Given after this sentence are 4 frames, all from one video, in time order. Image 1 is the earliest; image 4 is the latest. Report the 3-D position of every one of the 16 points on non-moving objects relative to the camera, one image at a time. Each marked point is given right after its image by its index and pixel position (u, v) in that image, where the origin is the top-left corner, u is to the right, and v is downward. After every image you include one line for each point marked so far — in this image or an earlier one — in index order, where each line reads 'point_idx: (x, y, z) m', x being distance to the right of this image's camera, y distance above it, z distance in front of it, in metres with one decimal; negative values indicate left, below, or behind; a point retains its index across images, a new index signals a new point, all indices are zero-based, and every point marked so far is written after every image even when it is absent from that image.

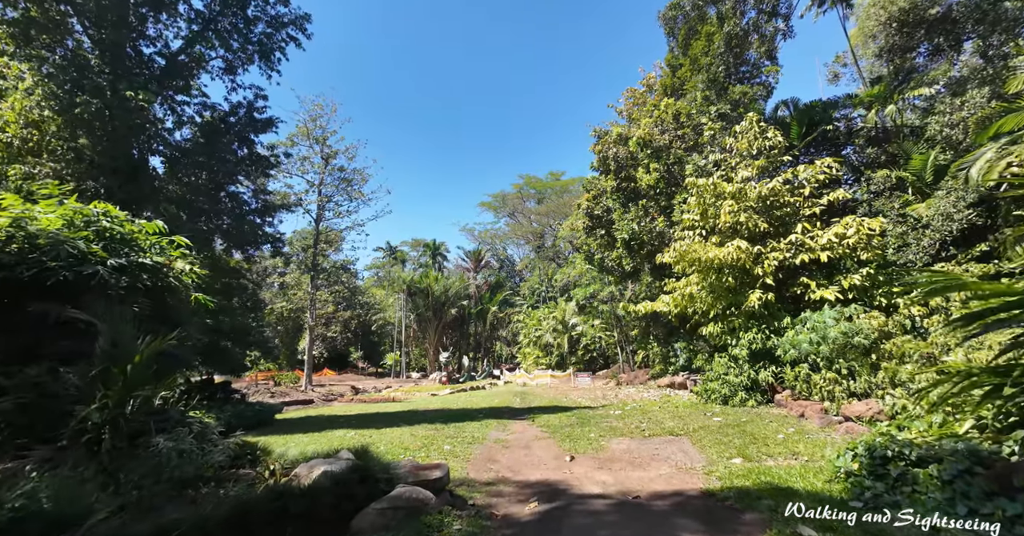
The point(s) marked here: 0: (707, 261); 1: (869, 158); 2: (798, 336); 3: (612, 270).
0: (+4.2, +0.2, +10.6) m
1: (+8.5, +2.6, +11.6) m
2: (+5.0, -1.2, +8.7) m
3: (+3.3, -0.1, +16.4) m
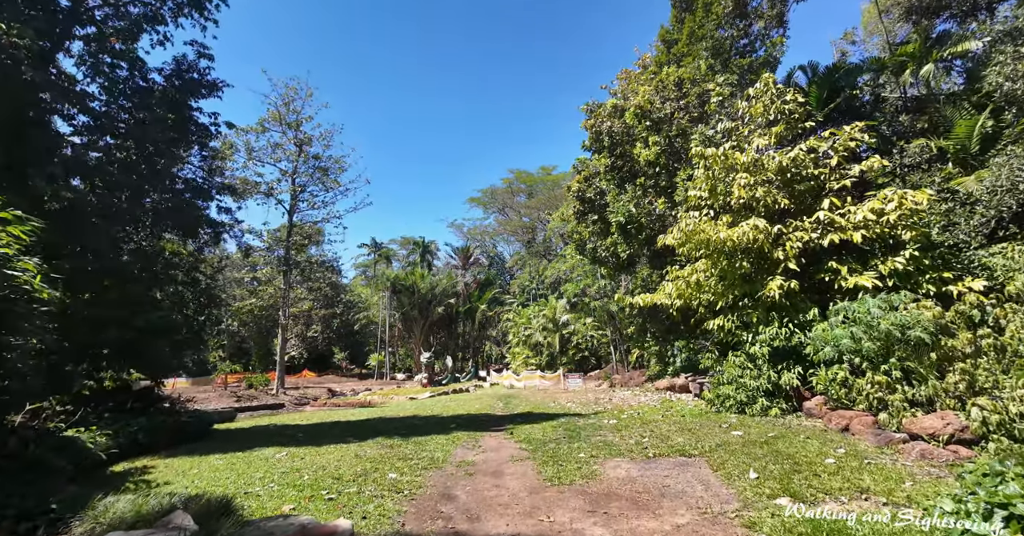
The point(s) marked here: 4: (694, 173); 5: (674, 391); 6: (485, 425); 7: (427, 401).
0: (+3.7, +0.5, +8.9) m
1: (+8.0, +2.9, +10.1) m
2: (+4.6, -0.9, +7.1) m
3: (+2.7, +0.2, +14.8) m
4: (+4.1, +2.1, +11.0) m
5: (+4.4, -3.4, +13.5) m
6: (-0.5, -3.2, +10.0) m
7: (-3.2, -5.1, +19.1) m
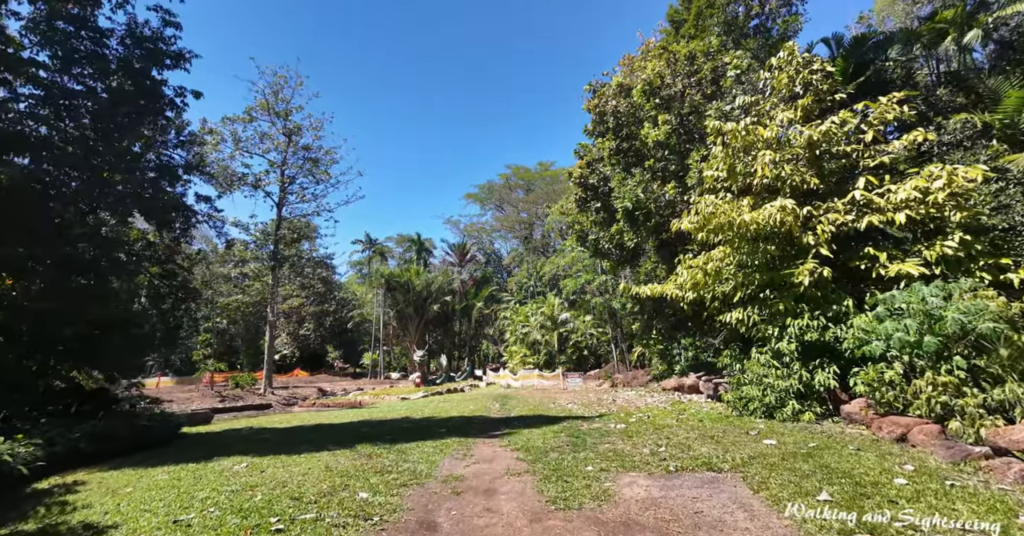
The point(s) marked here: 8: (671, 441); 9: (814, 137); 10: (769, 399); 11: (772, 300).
0: (+3.7, +0.7, +8.0) m
1: (+8.0, +3.1, +9.2) m
2: (+4.6, -0.7, +6.2) m
3: (+2.7, +0.4, +13.8) m
4: (+4.0, +2.3, +10.1) m
5: (+4.3, -3.2, +12.5) m
6: (-0.6, -3.0, +9.0) m
7: (-3.4, -4.9, +18.1) m
8: (+2.2, -2.3, +6.7) m
9: (+4.8, +2.1, +7.9) m
10: (+3.8, -2.0, +7.4) m
11: (+4.3, -0.5, +8.2) m
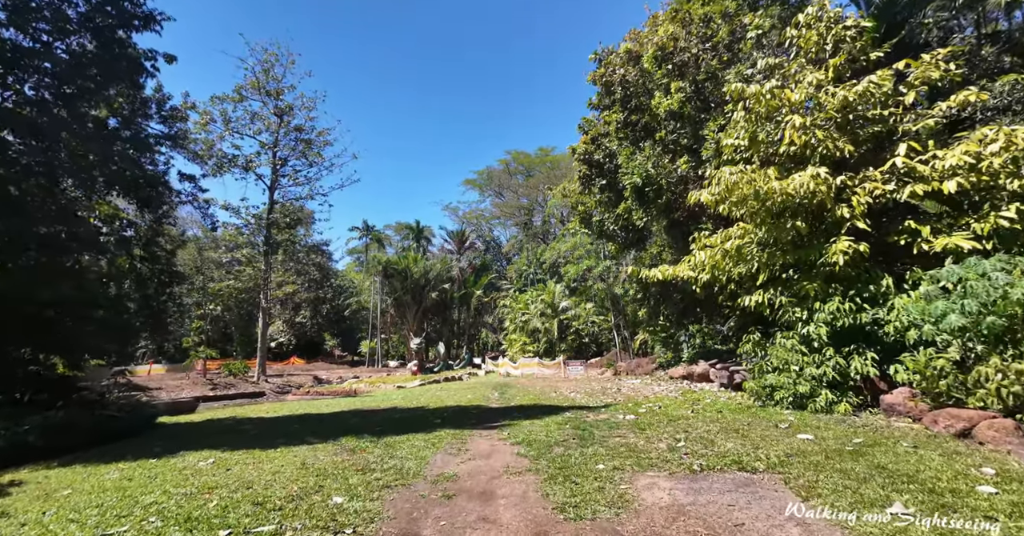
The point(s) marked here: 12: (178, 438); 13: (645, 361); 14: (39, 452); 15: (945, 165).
0: (+3.7, +1.0, +7.2) m
1: (+8.0, +3.4, +8.4) m
2: (+4.6, -0.4, +5.5) m
3: (+2.7, +0.9, +13.0) m
4: (+4.0, +2.7, +9.3) m
5: (+4.3, -2.7, +11.9) m
6: (-0.6, -2.6, +8.4) m
7: (-3.4, -4.3, +17.5) m
8: (+2.2, -2.0, +6.0) m
9: (+4.8, +2.4, +7.1) m
10: (+3.8, -1.6, +6.6) m
11: (+4.3, -0.2, +7.5) m
12: (-5.2, -2.7, +7.8) m
13: (+4.5, -3.1, +16.7) m
14: (-6.0, -2.3, +6.3) m
15: (+5.5, +1.3, +6.3) m
